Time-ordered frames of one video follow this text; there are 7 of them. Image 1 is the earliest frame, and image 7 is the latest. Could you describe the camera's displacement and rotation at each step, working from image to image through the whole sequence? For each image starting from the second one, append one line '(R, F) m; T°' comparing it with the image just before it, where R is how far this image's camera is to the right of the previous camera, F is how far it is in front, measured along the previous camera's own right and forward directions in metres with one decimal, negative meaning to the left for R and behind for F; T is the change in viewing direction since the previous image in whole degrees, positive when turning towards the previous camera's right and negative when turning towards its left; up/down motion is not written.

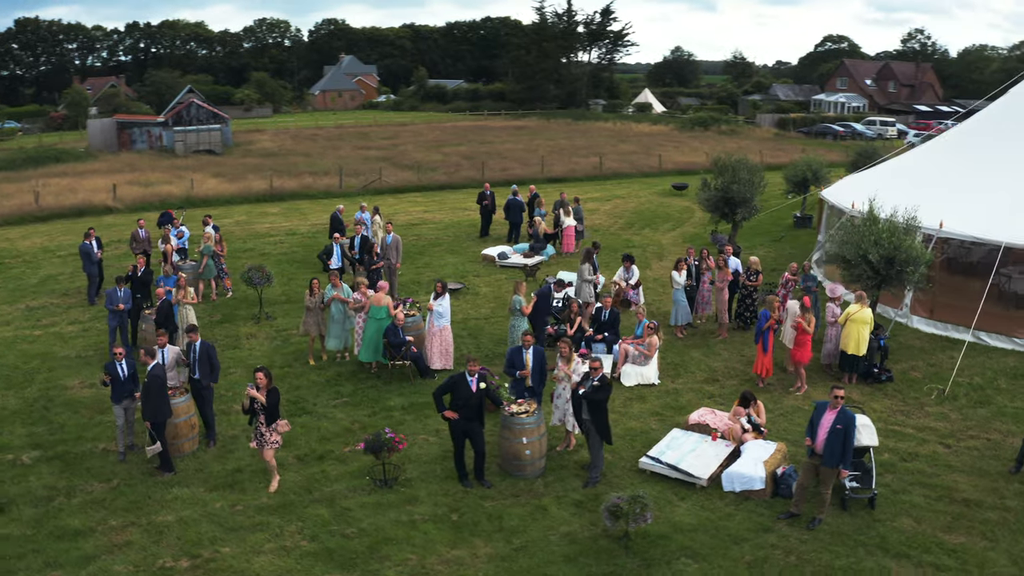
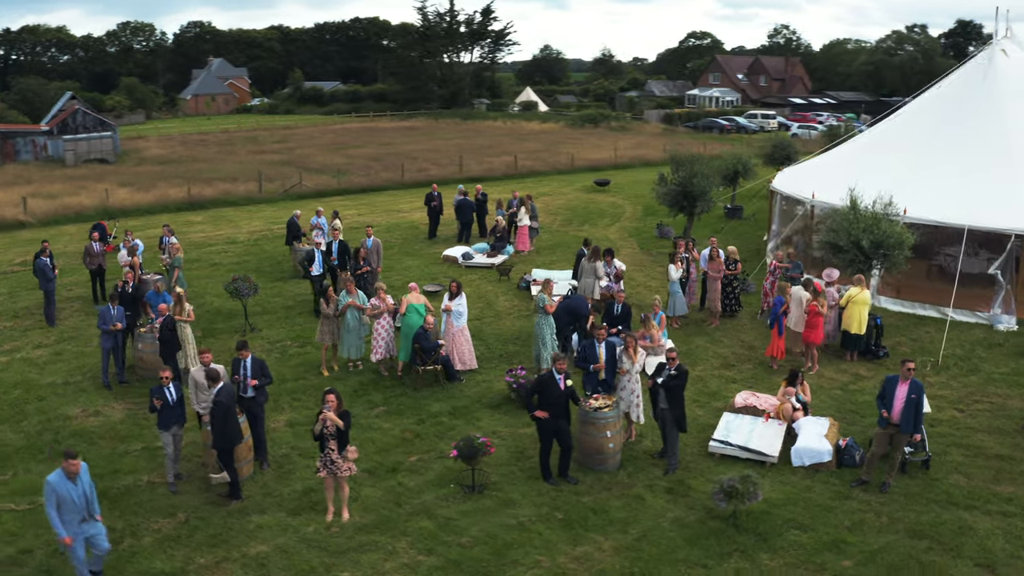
(-2.9, +0.2) m; +10°
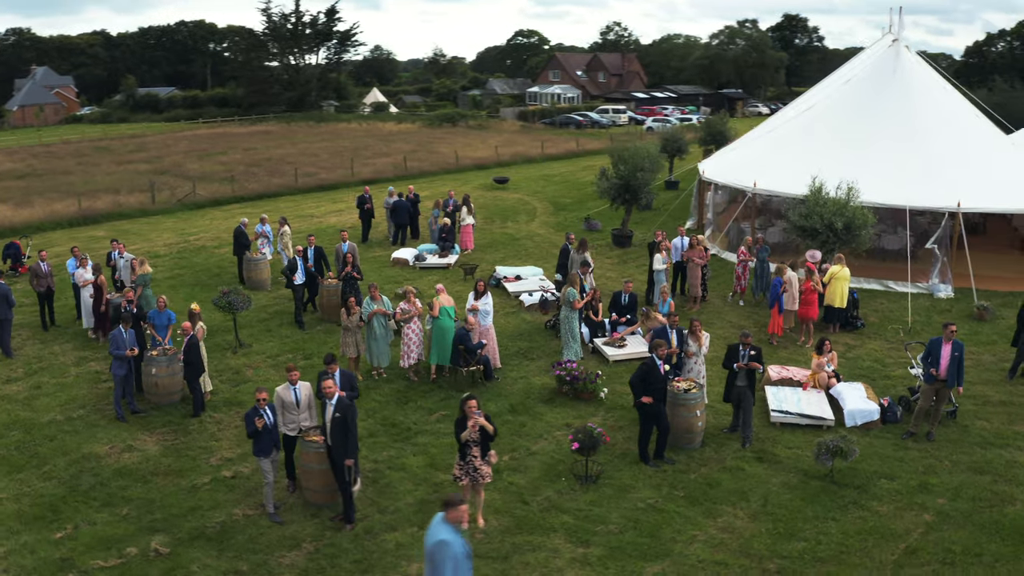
(-3.7, +0.2) m; +13°
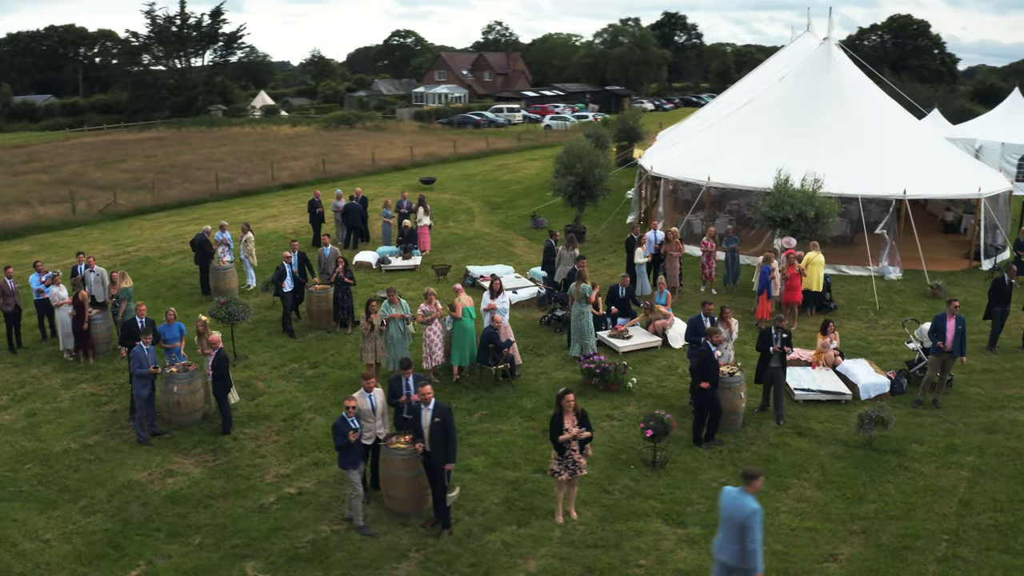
(-2.7, +0.1) m; +9°
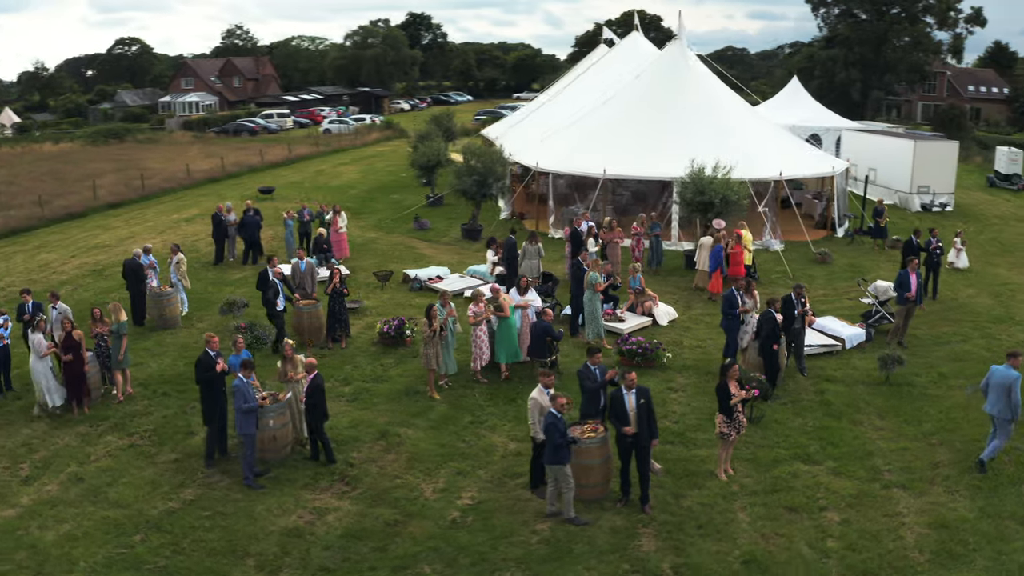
(-5.8, +0.5) m; +20°
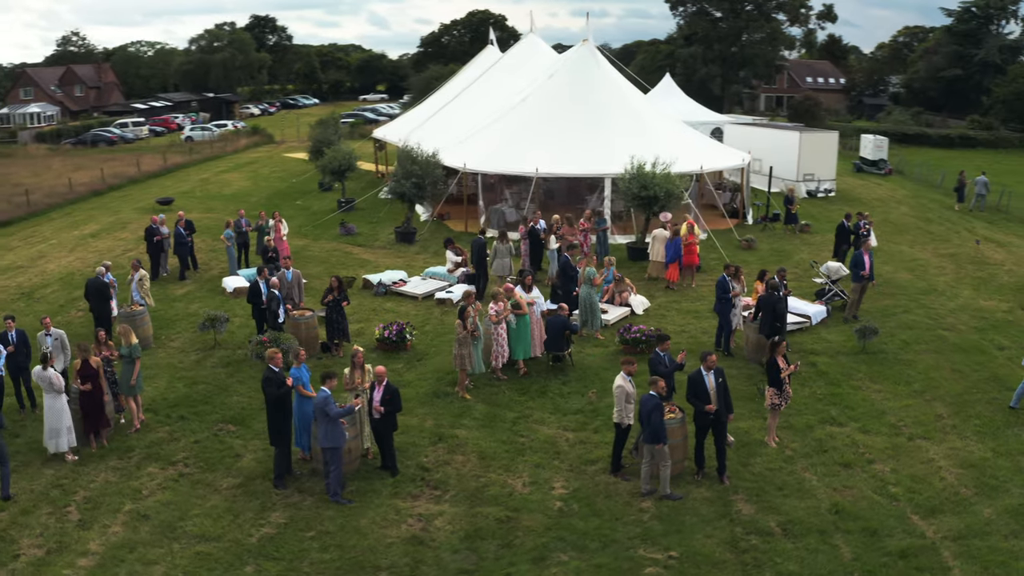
(-3.4, 0.0) m; +12°
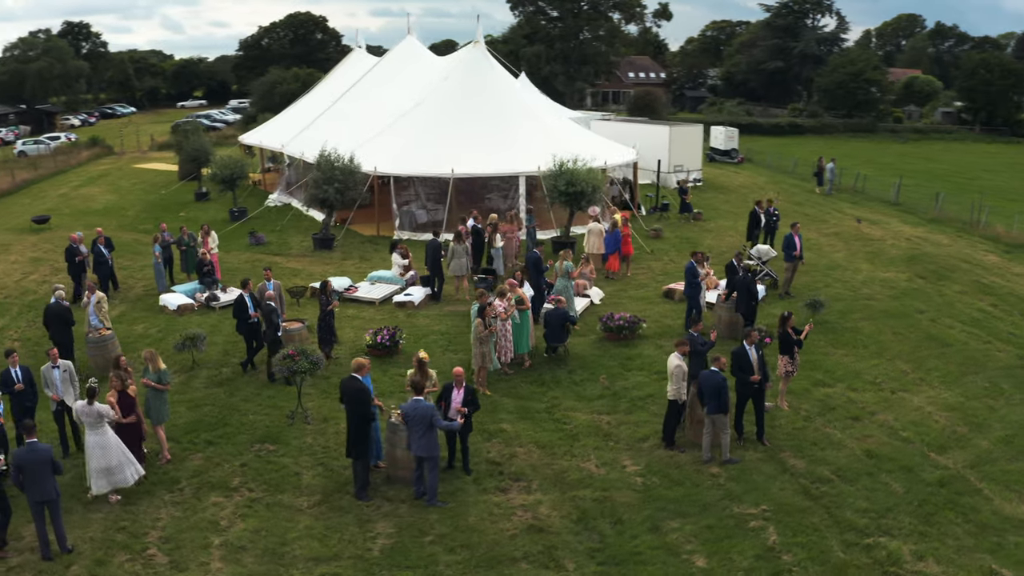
(-3.6, -0.1) m; +13°
